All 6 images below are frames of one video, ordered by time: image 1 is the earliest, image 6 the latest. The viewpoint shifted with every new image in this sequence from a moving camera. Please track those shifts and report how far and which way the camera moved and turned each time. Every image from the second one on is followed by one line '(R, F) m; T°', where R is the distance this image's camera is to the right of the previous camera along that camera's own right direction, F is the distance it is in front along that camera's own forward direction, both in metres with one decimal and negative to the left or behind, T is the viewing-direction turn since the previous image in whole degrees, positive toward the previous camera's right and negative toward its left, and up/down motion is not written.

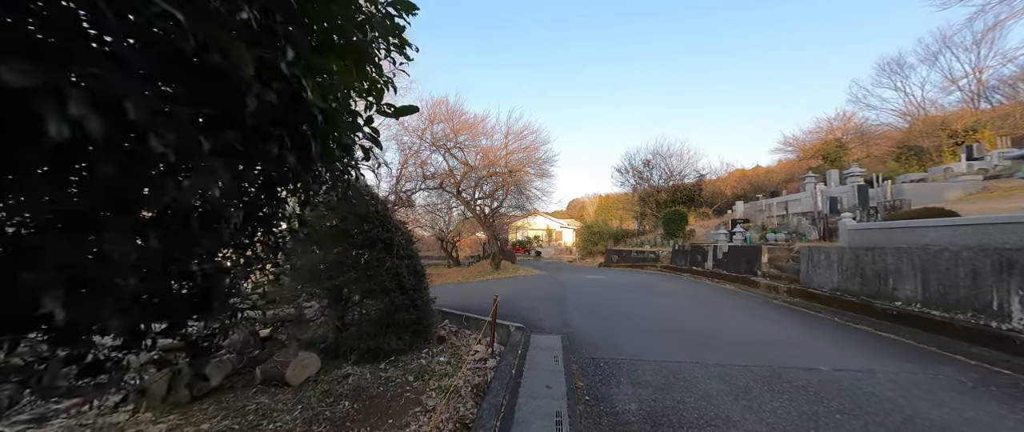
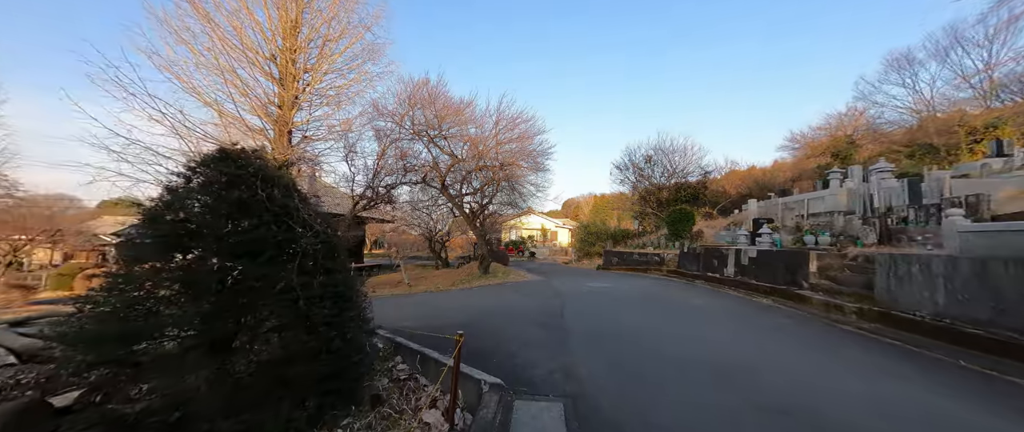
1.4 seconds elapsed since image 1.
(+0.2, +1.7) m; +1°
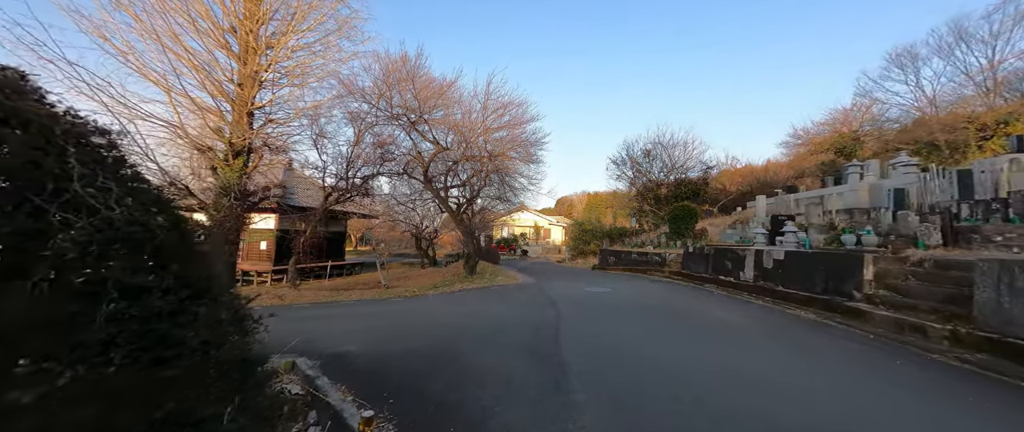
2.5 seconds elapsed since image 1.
(+0.1, +1.4) m; +1°
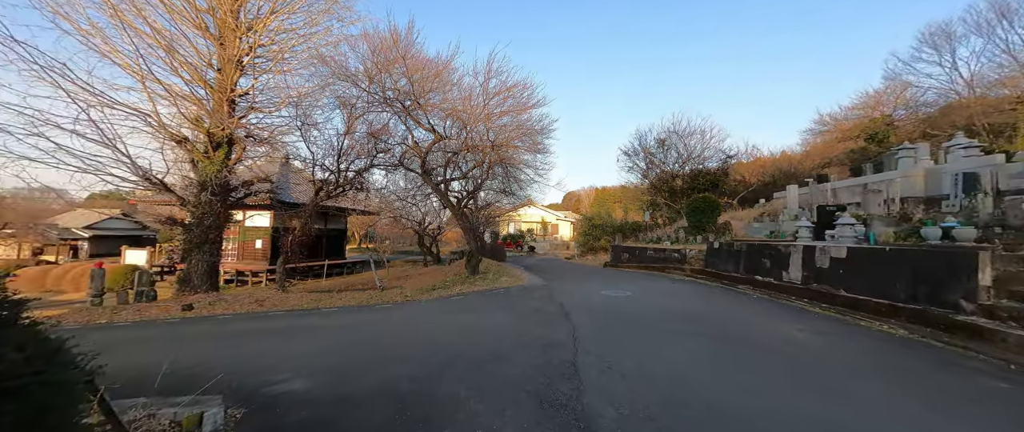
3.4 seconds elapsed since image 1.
(+0.1, +1.2) m; -1°
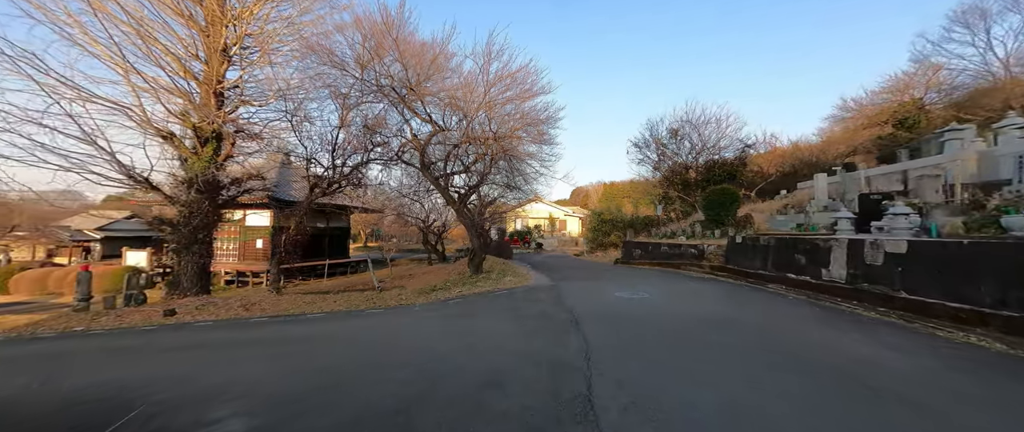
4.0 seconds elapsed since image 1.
(+0.1, +0.8) m; -1°
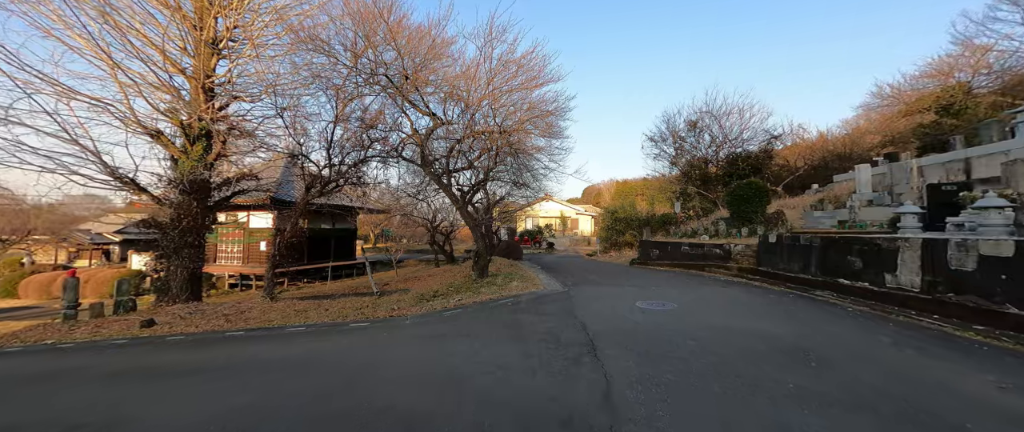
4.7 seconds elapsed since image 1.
(+0.1, +0.9) m; -2°
